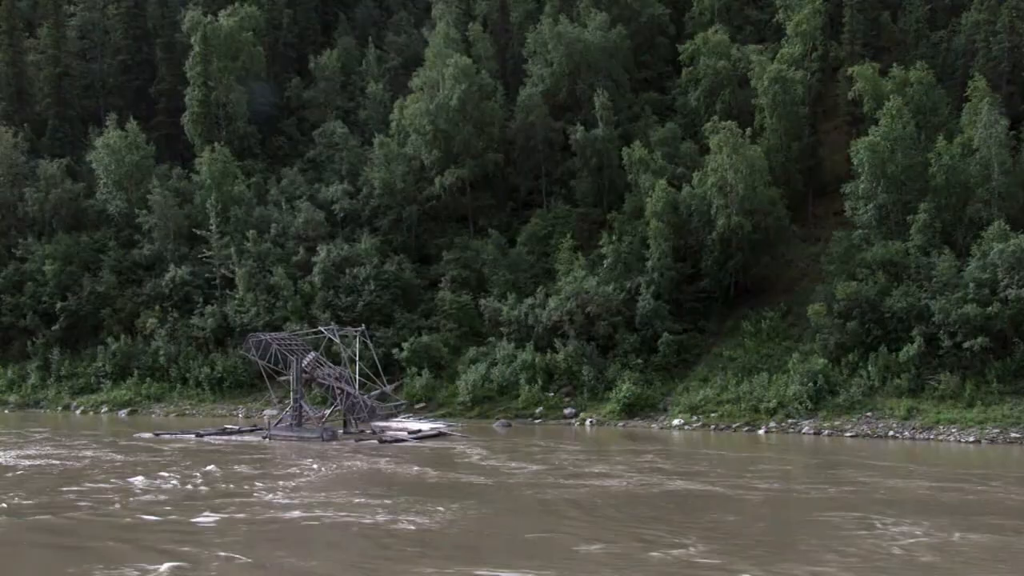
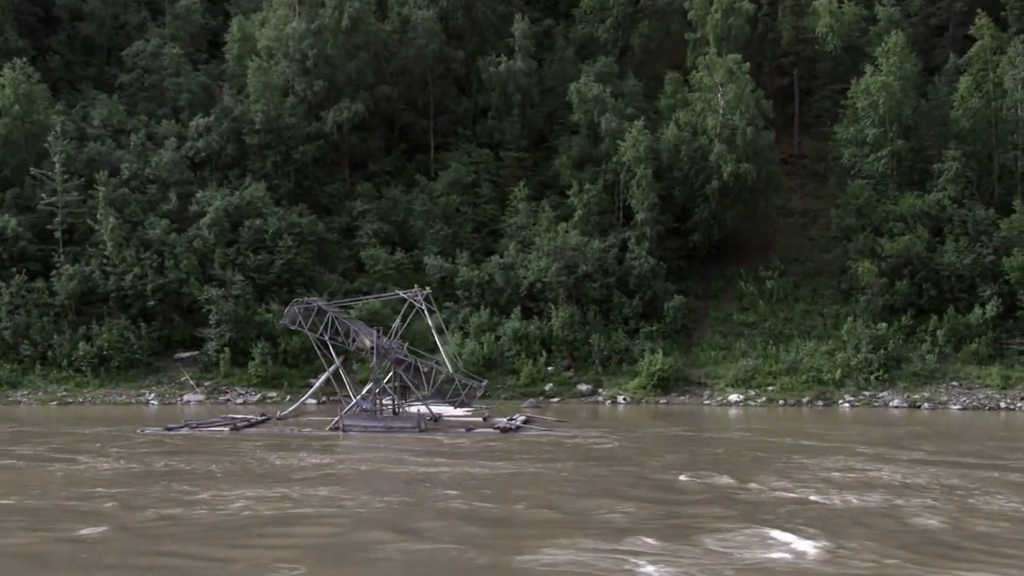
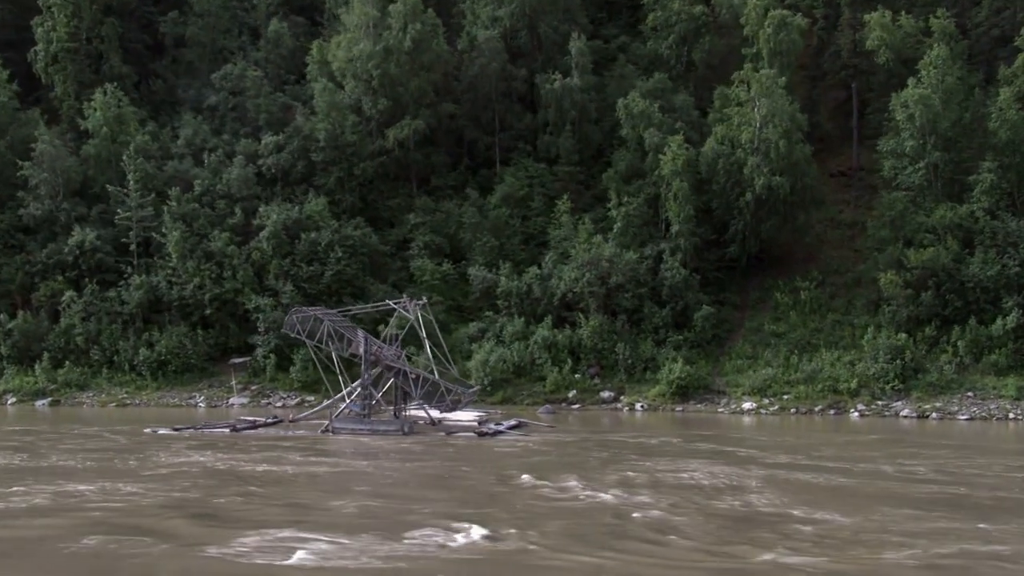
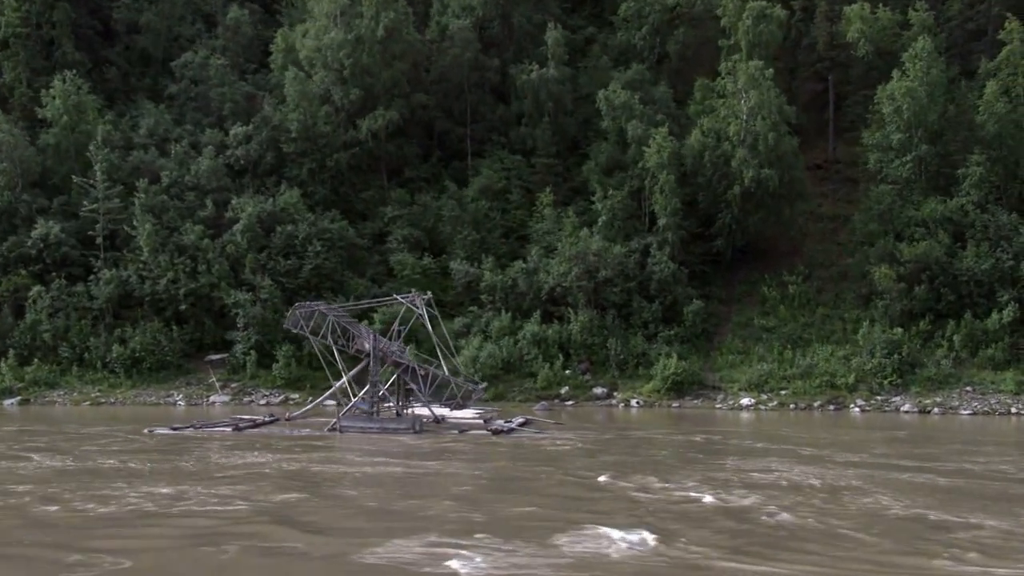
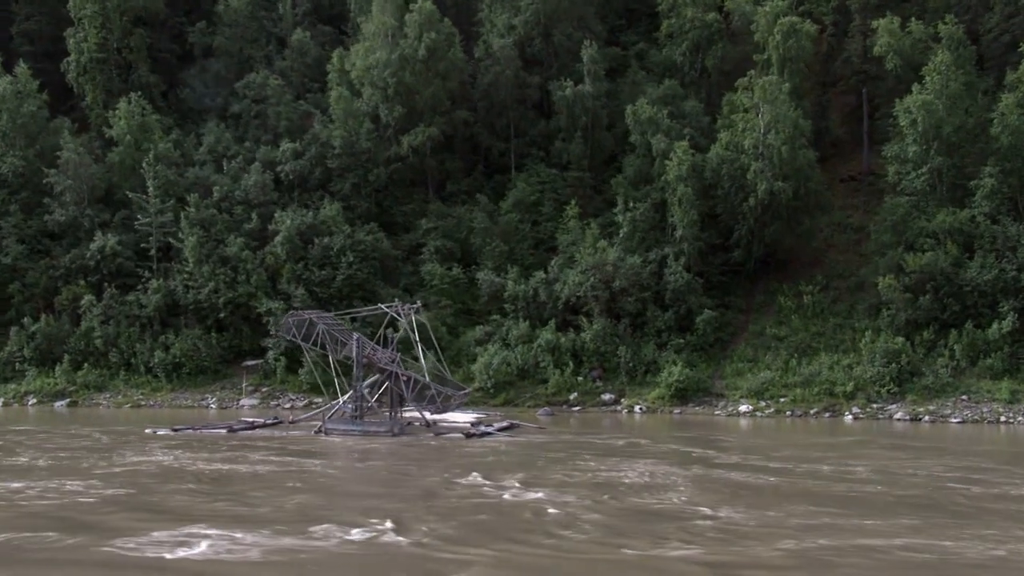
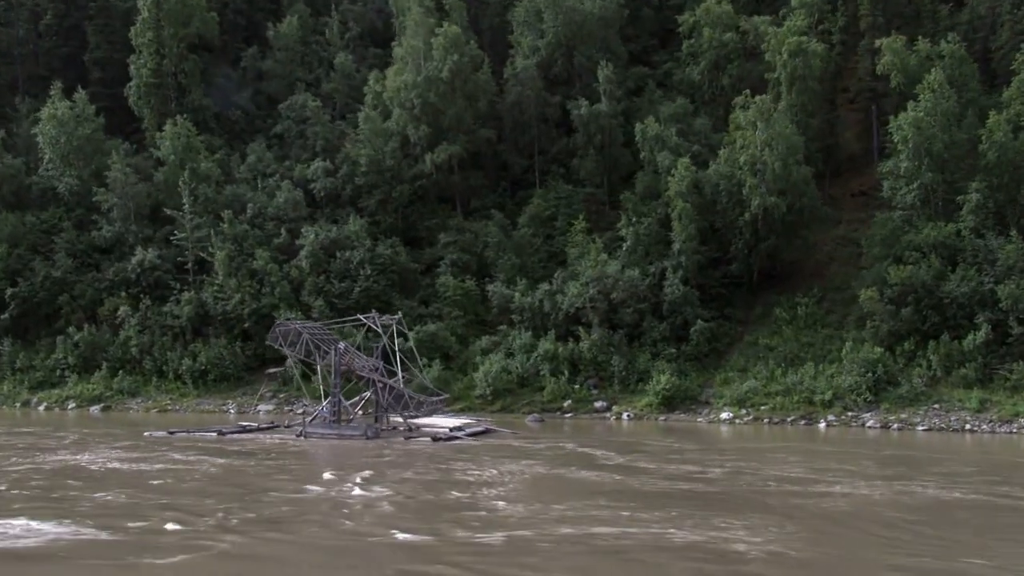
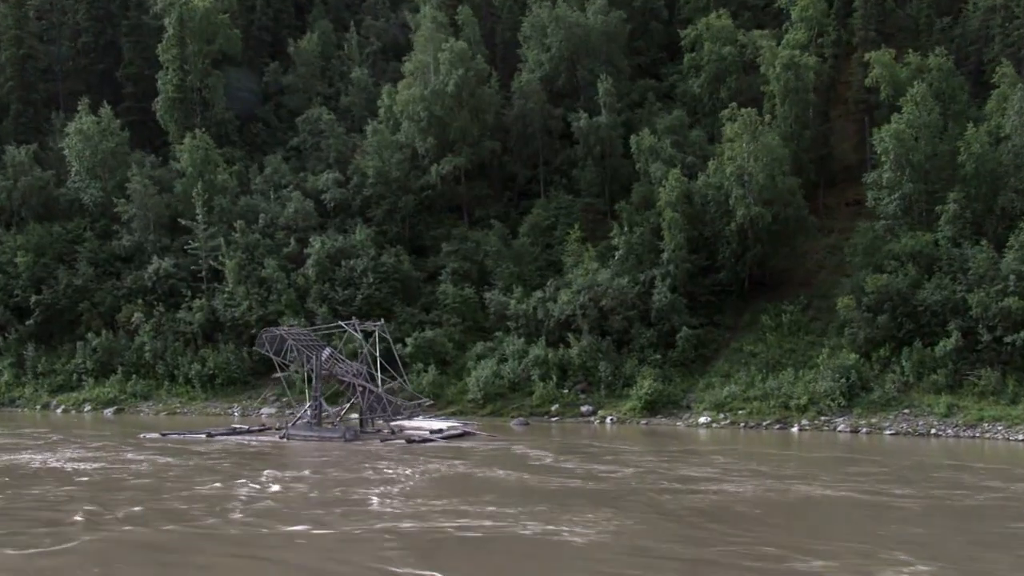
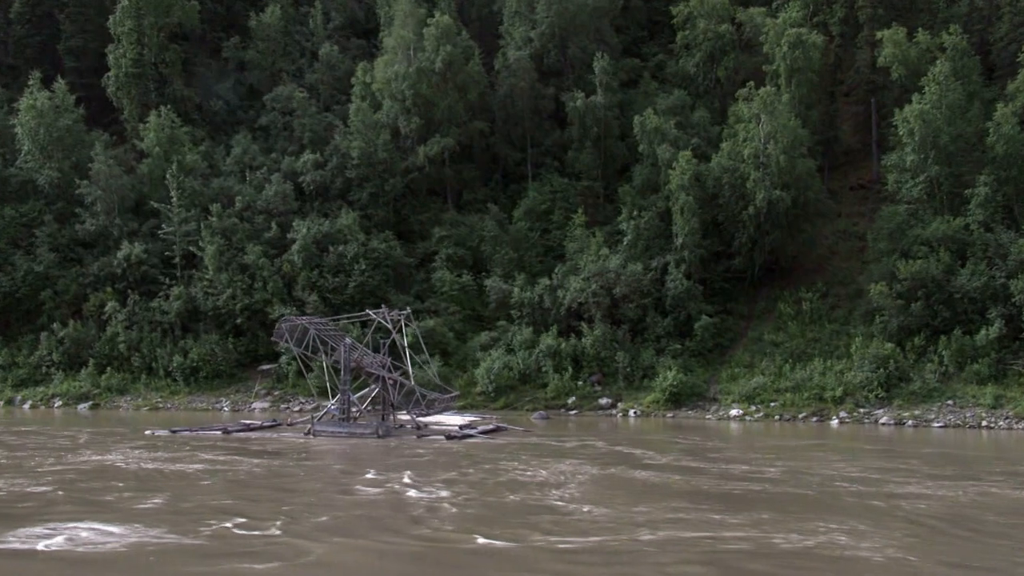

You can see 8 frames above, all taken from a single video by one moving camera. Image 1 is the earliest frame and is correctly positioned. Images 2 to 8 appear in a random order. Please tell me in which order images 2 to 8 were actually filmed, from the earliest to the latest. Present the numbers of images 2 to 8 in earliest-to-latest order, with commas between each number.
7, 6, 8, 5, 3, 4, 2
